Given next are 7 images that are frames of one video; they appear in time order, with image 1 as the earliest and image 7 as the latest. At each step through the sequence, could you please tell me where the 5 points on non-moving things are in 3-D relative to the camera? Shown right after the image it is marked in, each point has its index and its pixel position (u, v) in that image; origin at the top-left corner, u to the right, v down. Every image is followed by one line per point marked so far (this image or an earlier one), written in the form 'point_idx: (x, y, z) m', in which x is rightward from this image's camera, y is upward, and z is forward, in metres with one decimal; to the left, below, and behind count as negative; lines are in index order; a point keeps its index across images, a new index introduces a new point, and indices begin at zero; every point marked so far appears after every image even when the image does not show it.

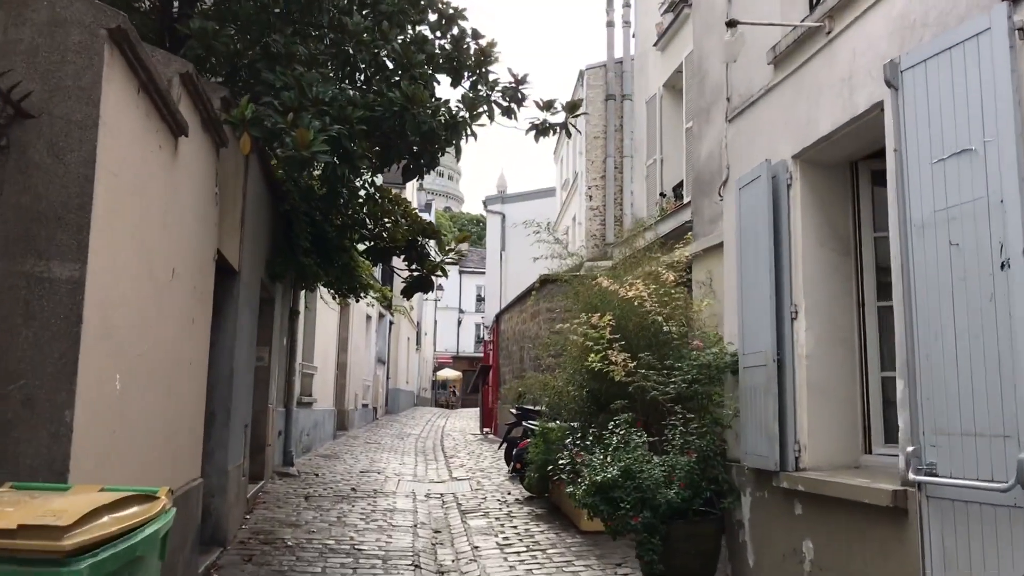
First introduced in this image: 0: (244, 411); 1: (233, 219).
0: (-2.3, -1.1, +7.4) m
1: (-2.0, +0.5, +6.3) m
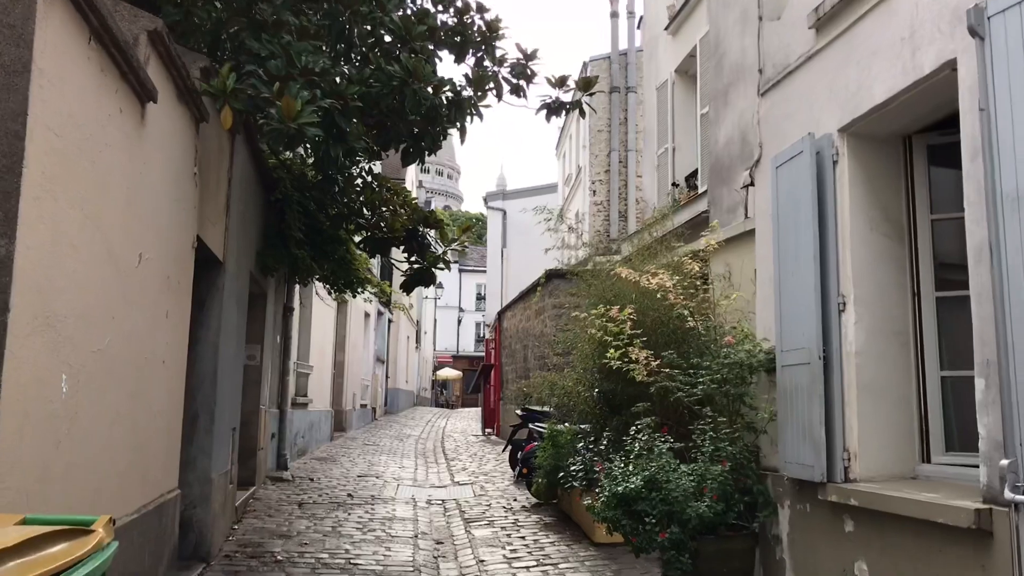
0: (-2.2, -1.0, +6.9) m
1: (-2.0, +0.6, +5.8) m
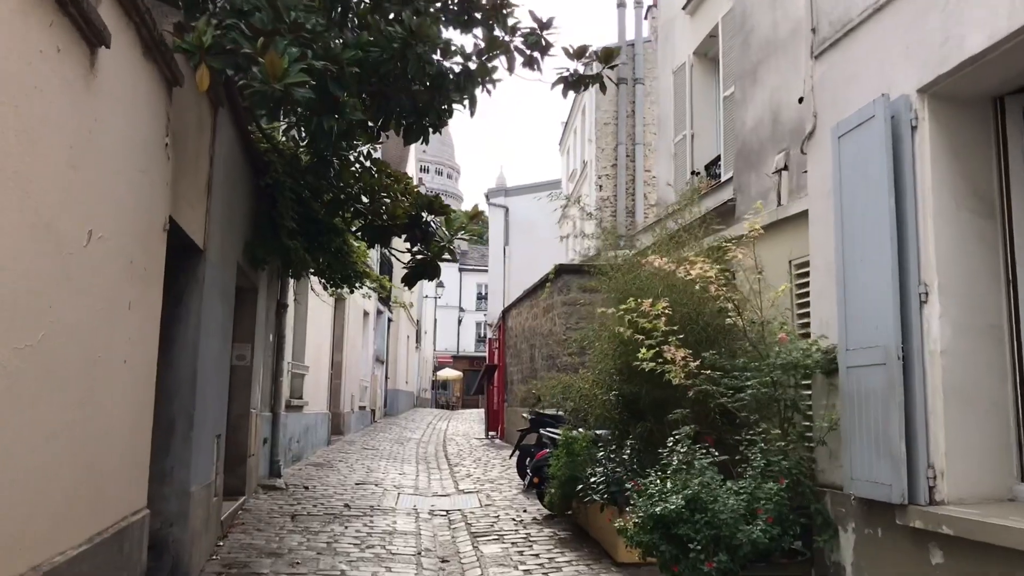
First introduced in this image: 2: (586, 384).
0: (-2.1, -0.9, +6.2) m
1: (-1.9, +0.6, +5.1) m
2: (+0.6, -0.8, +7.1) m
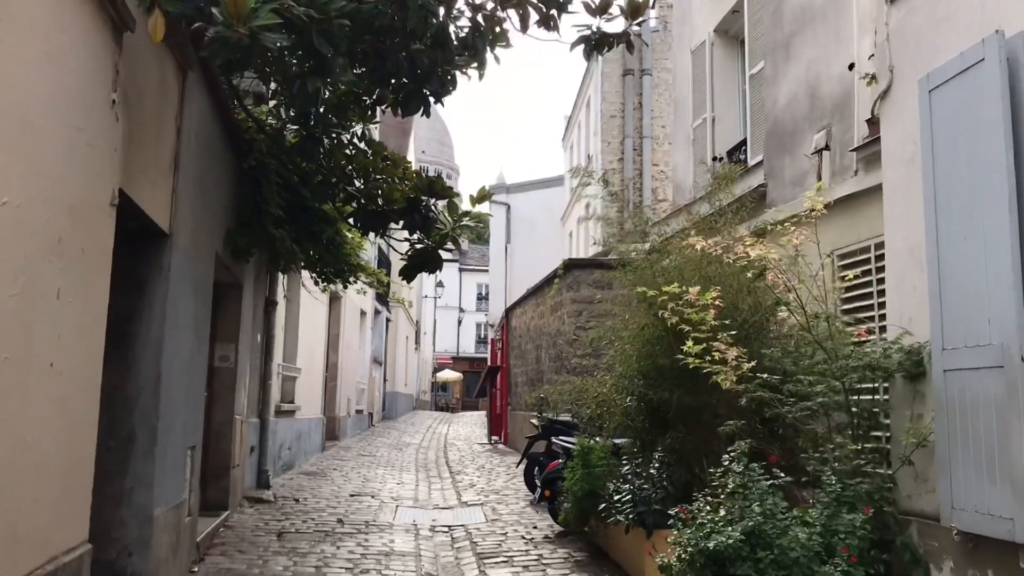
0: (-2.1, -0.9, +5.5) m
1: (-1.8, +0.7, +4.4) m
2: (+0.7, -0.7, +6.3) m
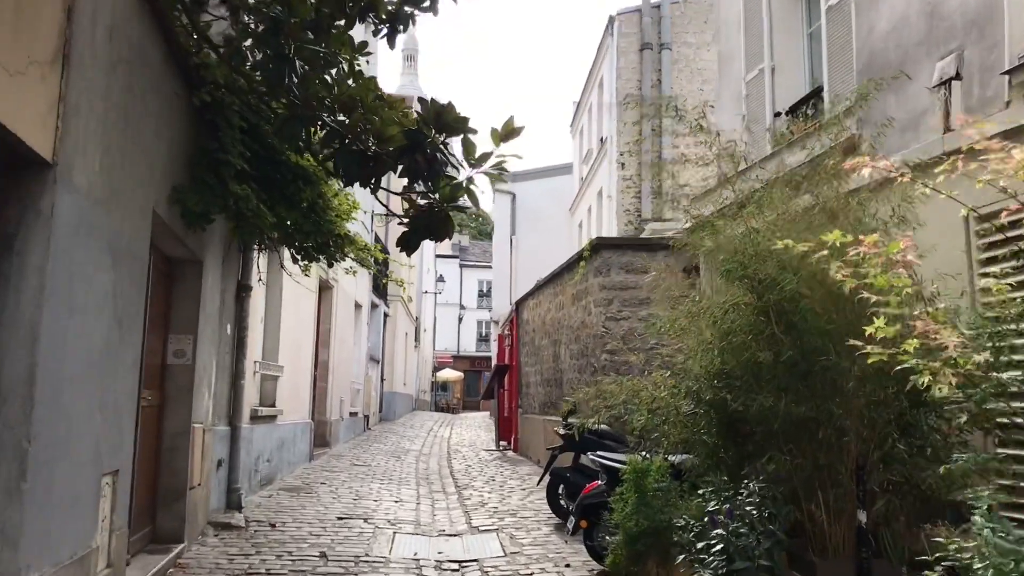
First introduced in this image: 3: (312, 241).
0: (-1.9, -0.7, +3.9) m
1: (-1.6, +0.8, +2.8) m
2: (+0.9, -0.5, +4.8) m
3: (-1.5, +0.3, +6.3) m
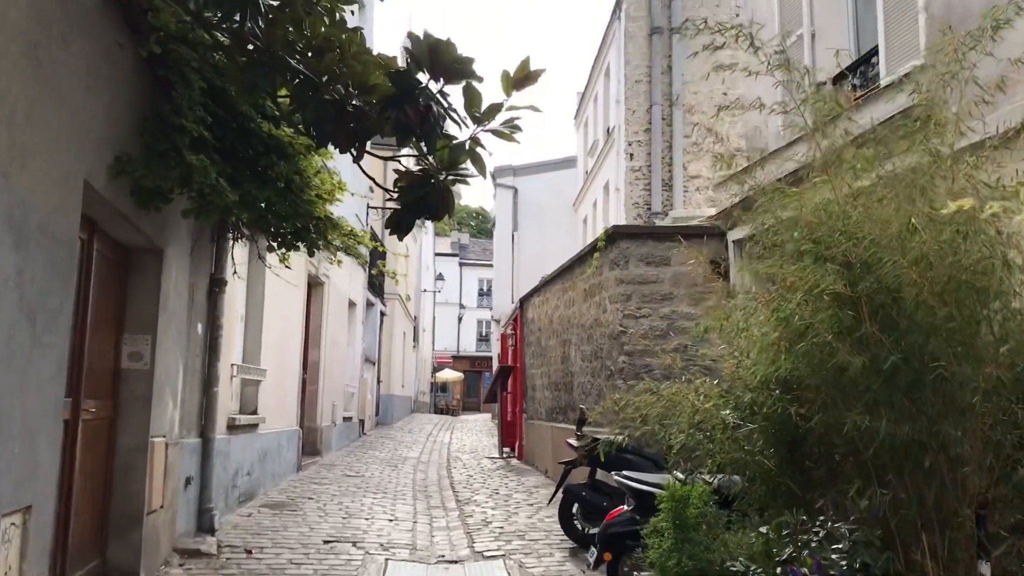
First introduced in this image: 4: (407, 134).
0: (-1.8, -0.7, +3.1) m
1: (-1.5, +0.9, +1.9) m
2: (+1.0, -0.5, +3.9) m
3: (-1.4, +0.4, +5.4) m
4: (-0.5, +0.7, +4.1) m
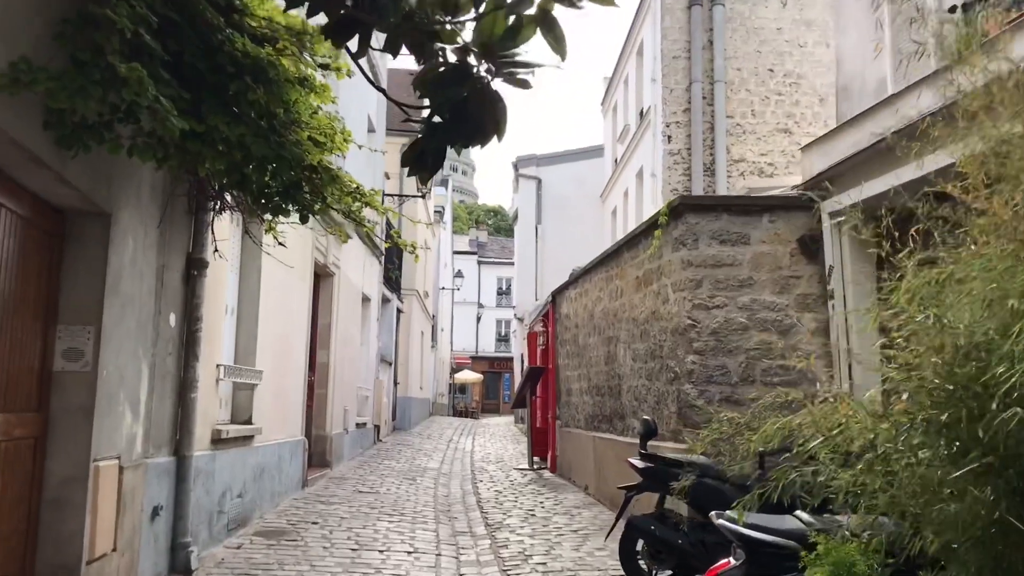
0: (-1.6, -0.6, +1.7) m
1: (-1.3, +1.0, +0.6) m
2: (+1.2, -0.4, +2.5) m
3: (-1.1, +0.5, +4.1) m
4: (-0.2, +0.8, +2.7) m
